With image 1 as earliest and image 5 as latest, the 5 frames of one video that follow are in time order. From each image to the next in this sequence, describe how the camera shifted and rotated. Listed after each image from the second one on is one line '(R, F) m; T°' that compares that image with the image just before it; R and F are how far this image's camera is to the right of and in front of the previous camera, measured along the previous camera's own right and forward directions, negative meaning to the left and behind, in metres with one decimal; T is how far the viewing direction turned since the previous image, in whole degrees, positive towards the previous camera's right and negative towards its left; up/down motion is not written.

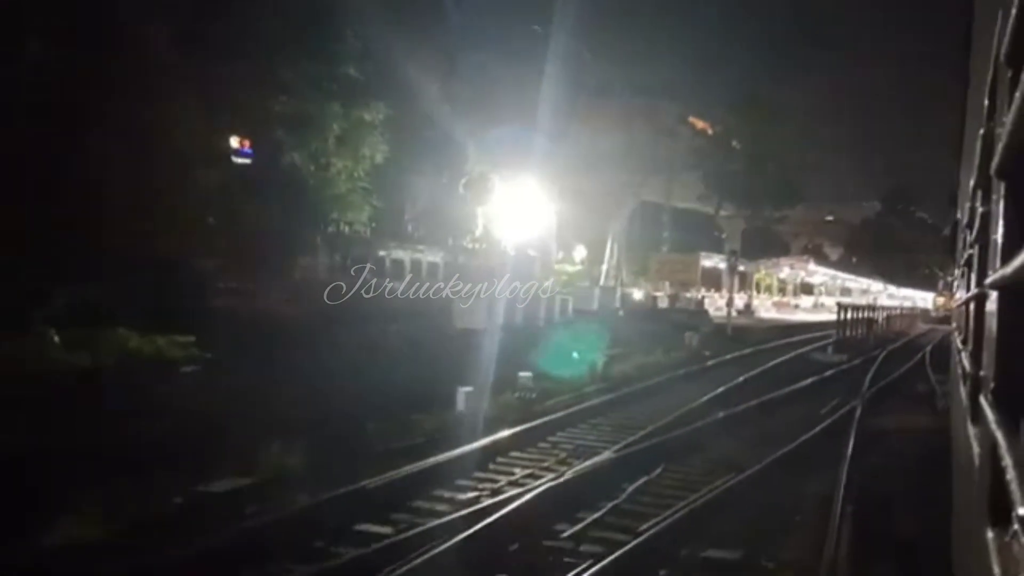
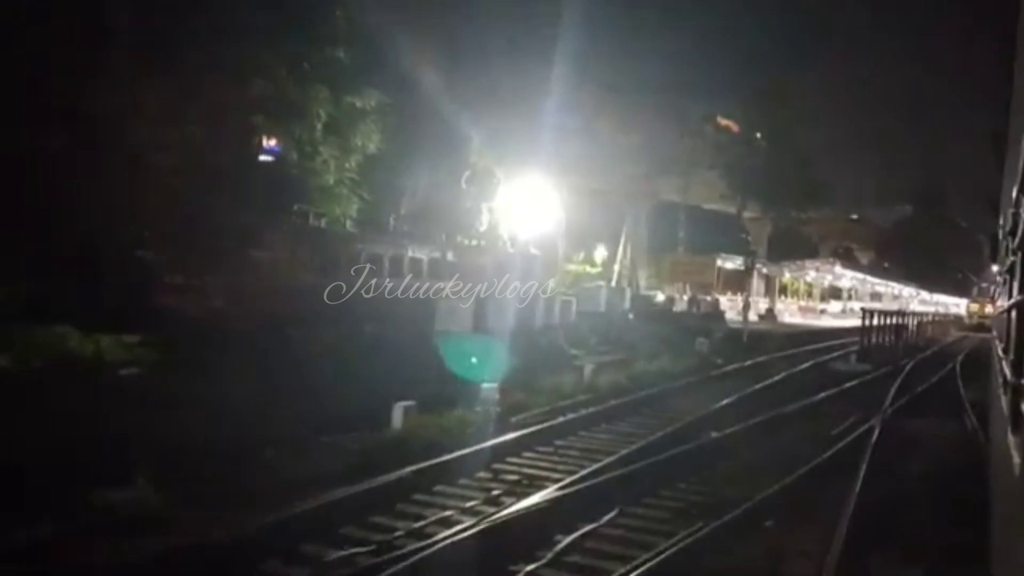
(+0.5, +1.1) m; -2°
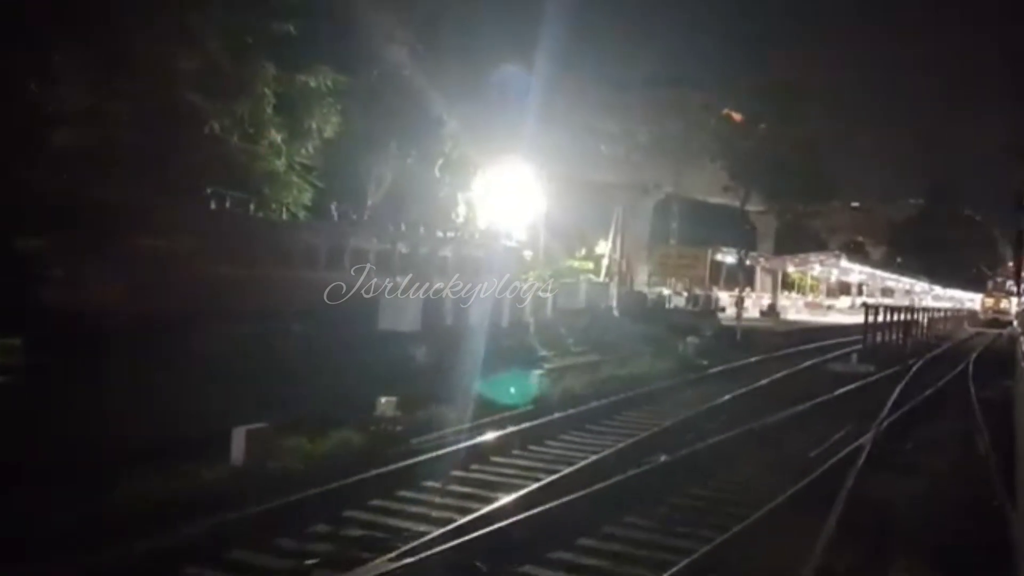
(+0.6, +1.3) m; -1°
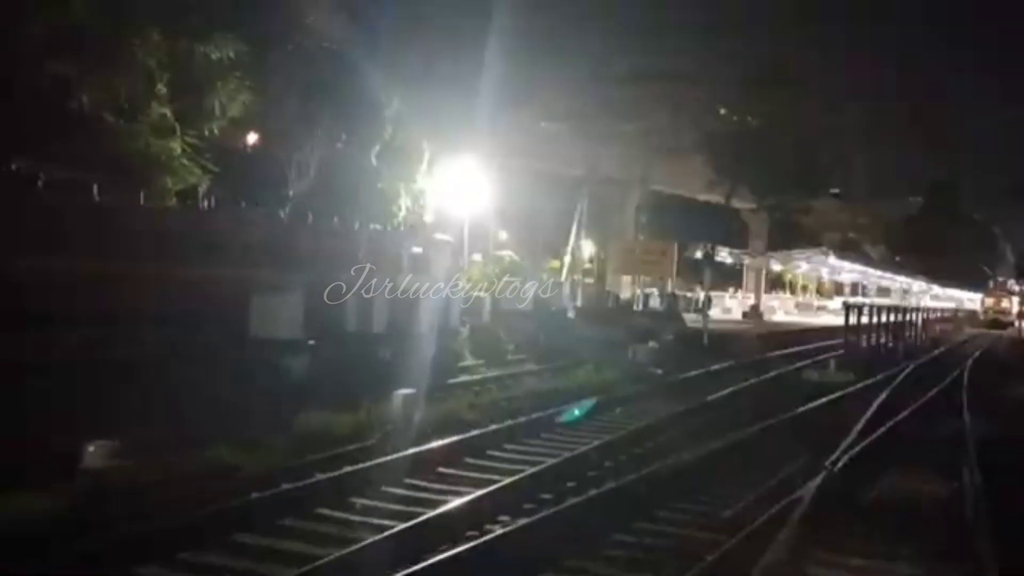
(+0.9, +1.8) m; 0°
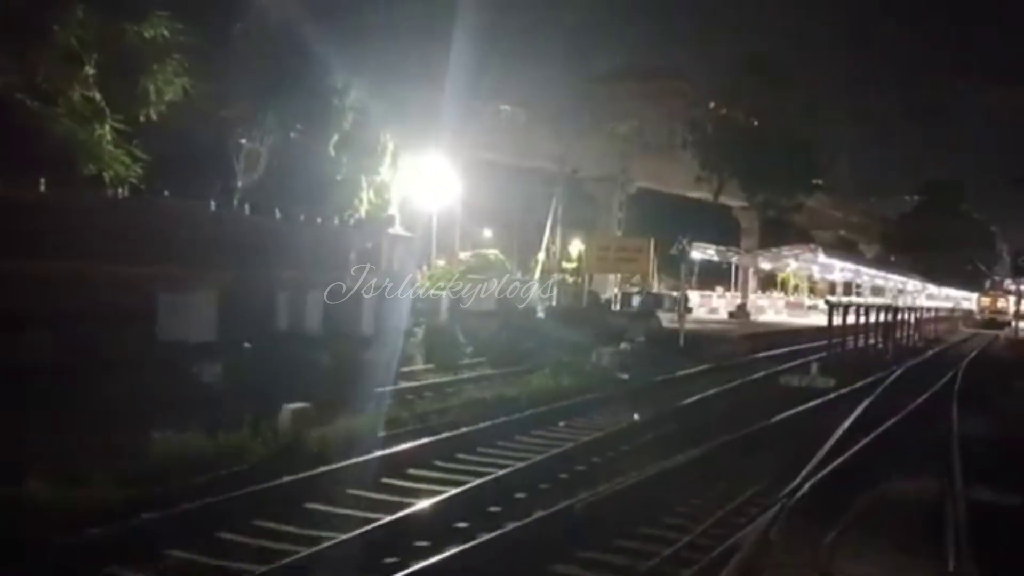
(+0.5, +0.9) m; 0°
